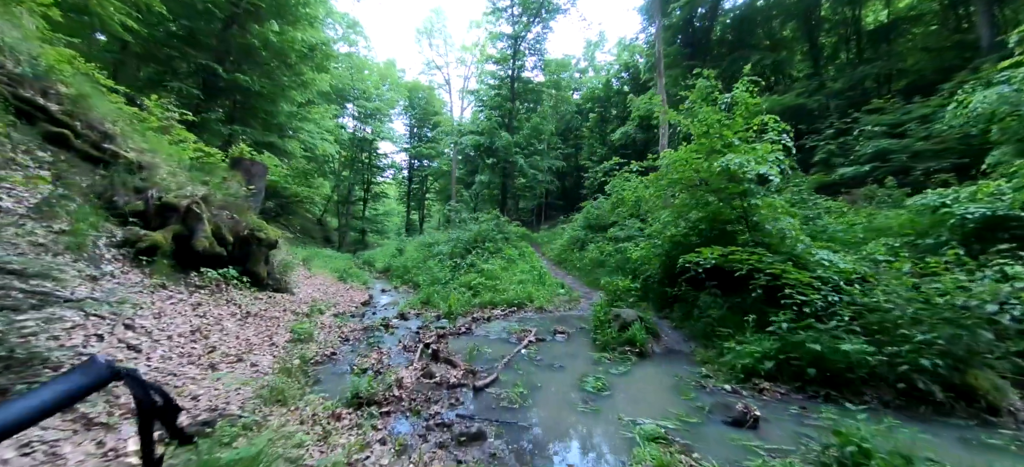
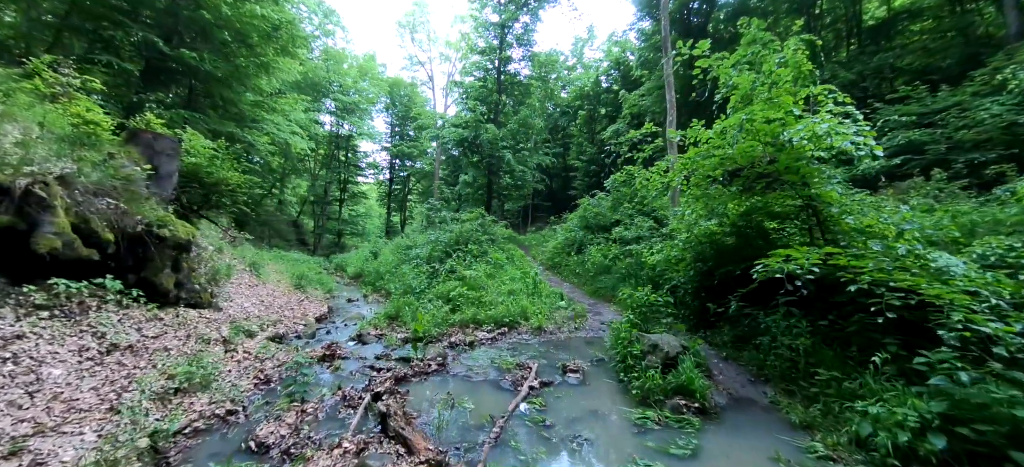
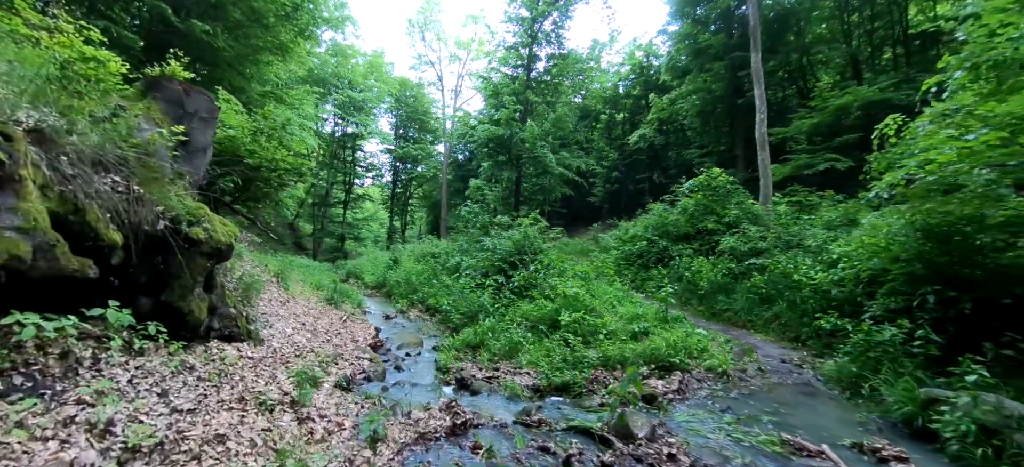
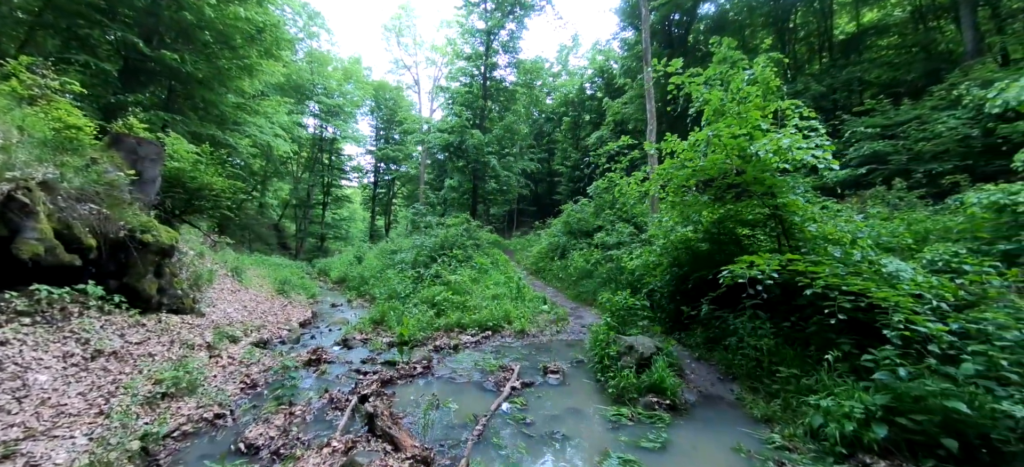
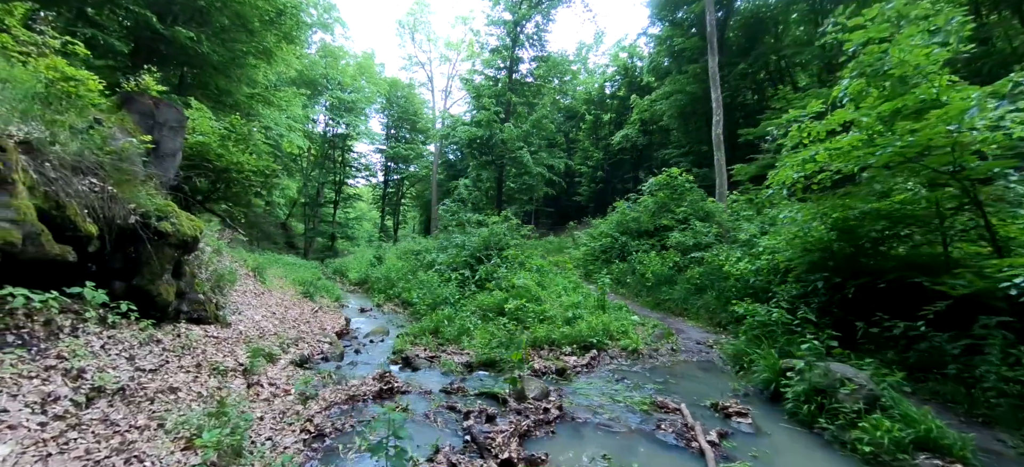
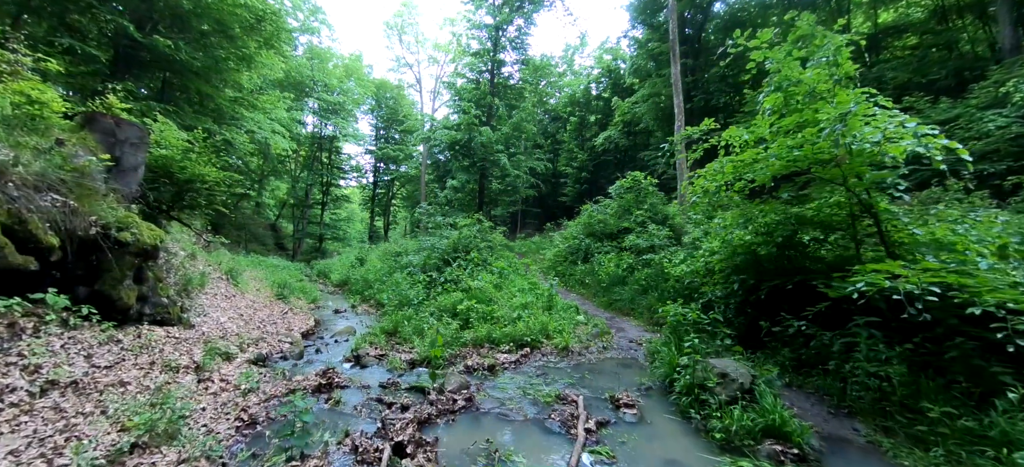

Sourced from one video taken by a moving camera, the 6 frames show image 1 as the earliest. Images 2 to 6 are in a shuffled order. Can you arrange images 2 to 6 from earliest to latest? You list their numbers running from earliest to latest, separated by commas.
2, 4, 6, 5, 3
